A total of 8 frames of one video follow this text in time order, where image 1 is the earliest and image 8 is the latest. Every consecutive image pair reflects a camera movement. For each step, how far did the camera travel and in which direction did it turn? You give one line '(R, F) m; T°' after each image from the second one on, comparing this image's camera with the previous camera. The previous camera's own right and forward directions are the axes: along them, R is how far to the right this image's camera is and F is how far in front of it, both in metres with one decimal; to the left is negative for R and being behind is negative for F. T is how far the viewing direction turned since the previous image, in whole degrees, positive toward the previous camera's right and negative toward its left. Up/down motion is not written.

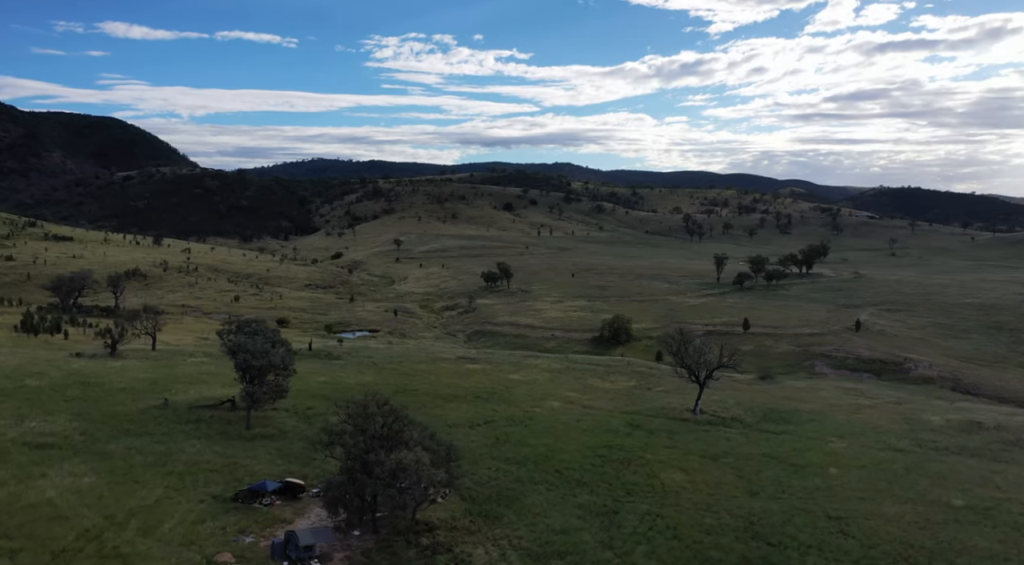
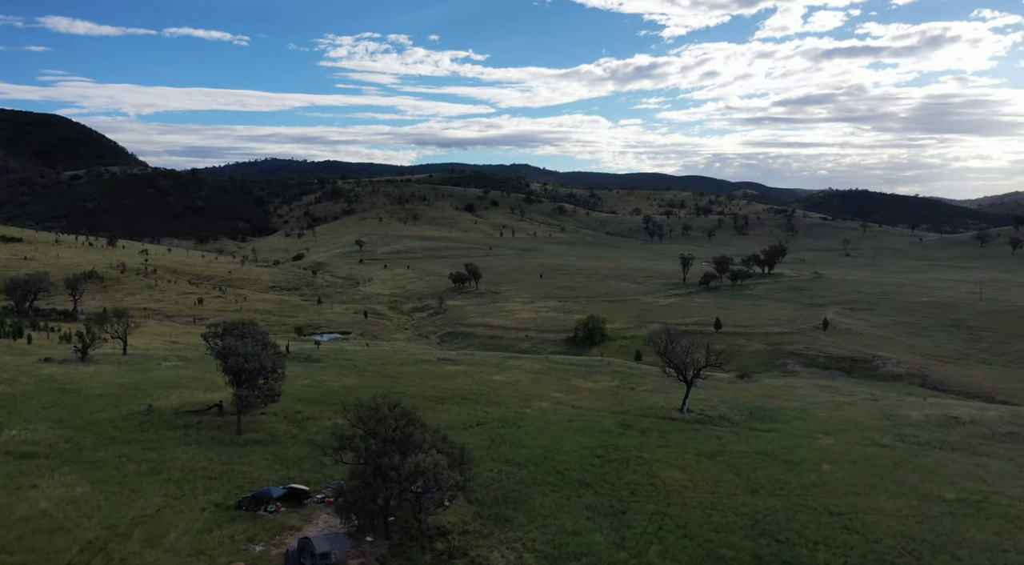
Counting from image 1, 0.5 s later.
(-2.4, +0.4) m; +3°
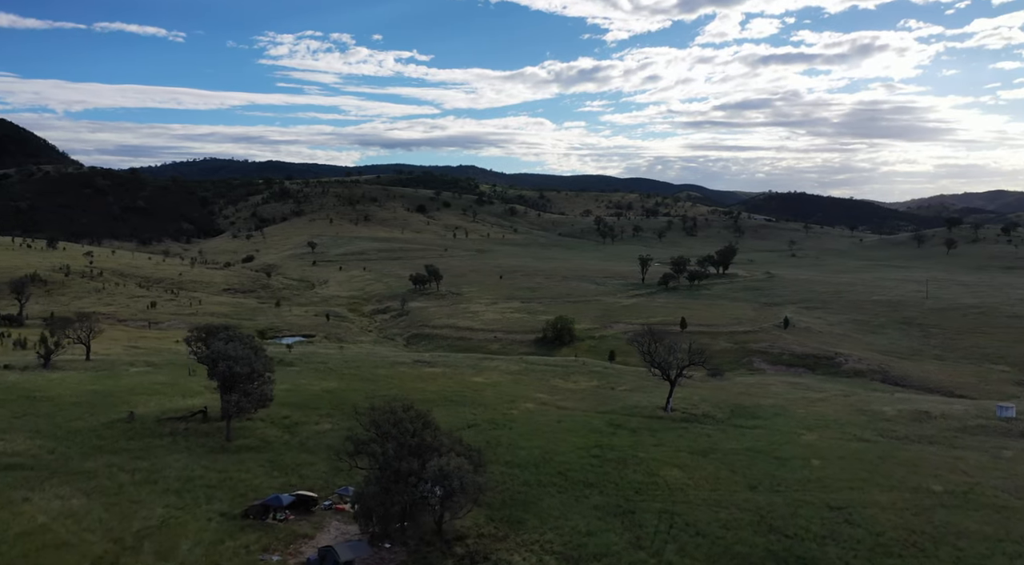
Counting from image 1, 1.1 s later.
(-3.0, +0.4) m; +4°
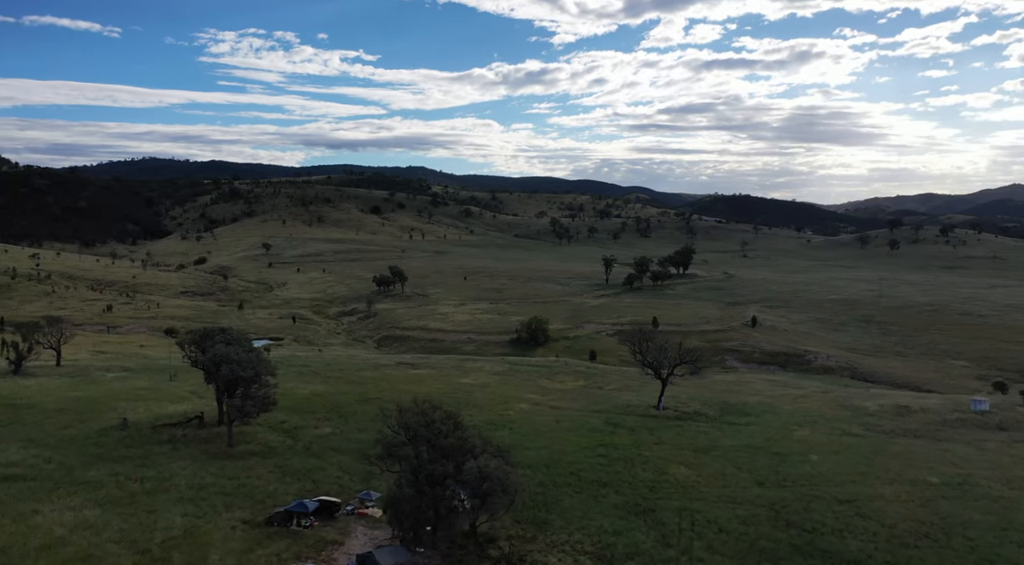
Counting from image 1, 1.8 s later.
(-3.4, +0.4) m; +4°
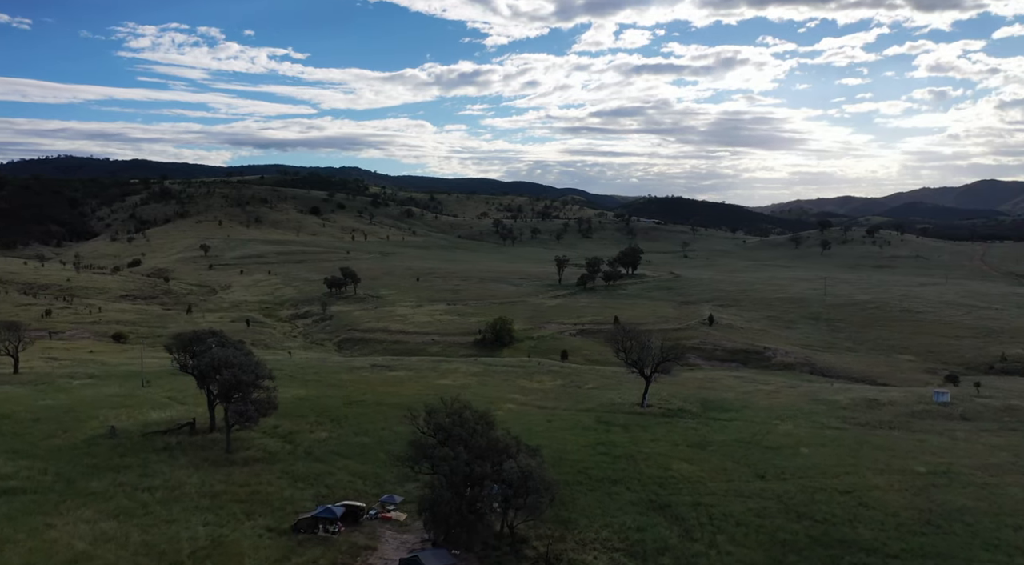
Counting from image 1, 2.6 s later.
(-3.9, +0.4) m; +5°
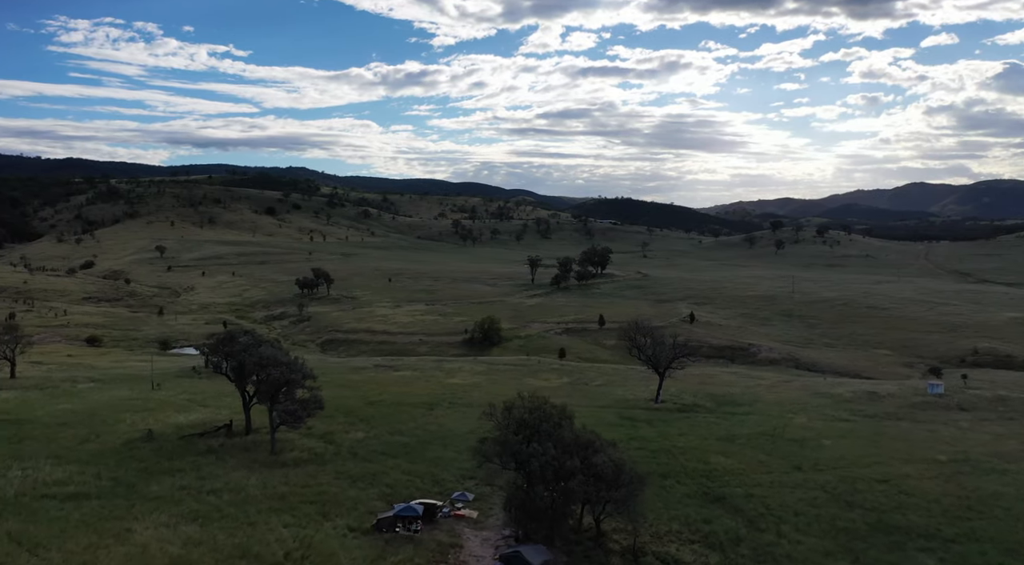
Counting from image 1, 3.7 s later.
(-5.3, +0.2) m; +4°
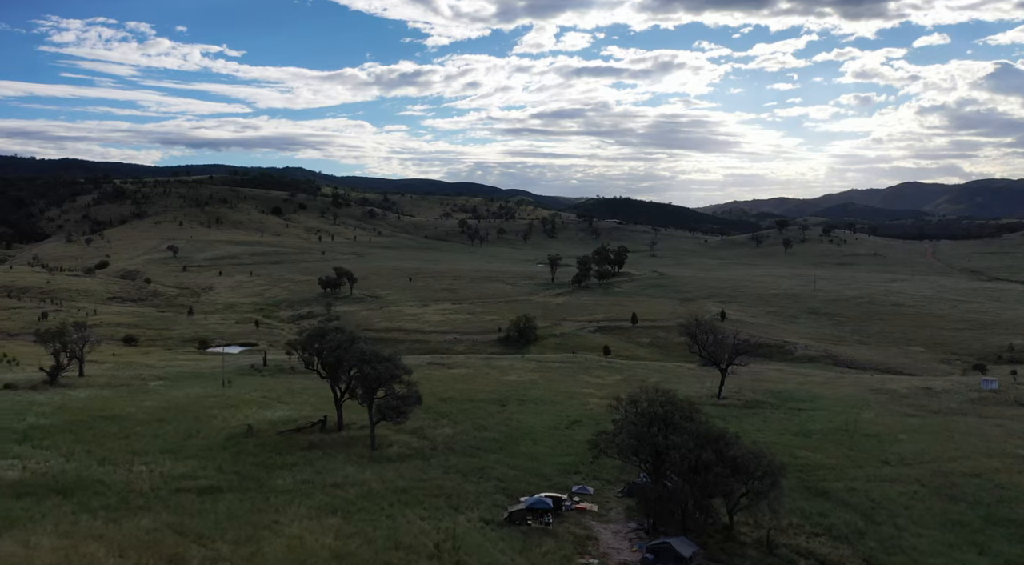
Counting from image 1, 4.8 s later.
(-5.4, 0.0) m; +1°
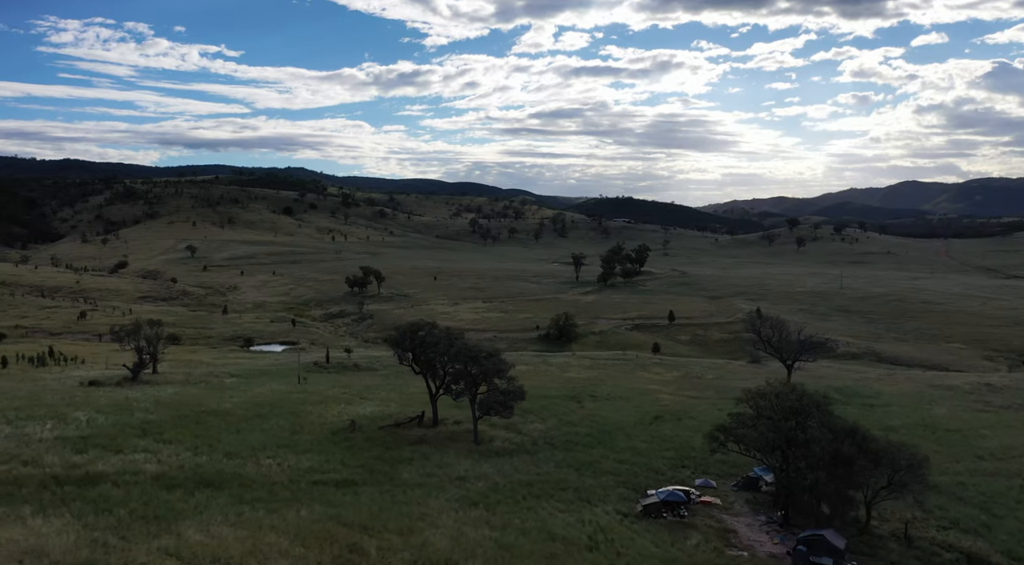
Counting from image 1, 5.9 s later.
(-5.4, 0.0) m; 0°
